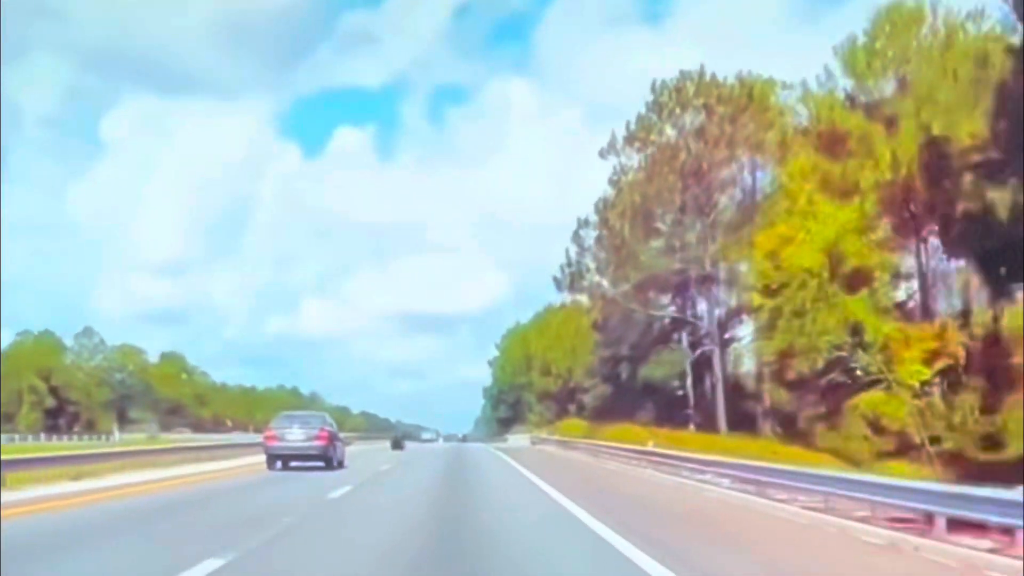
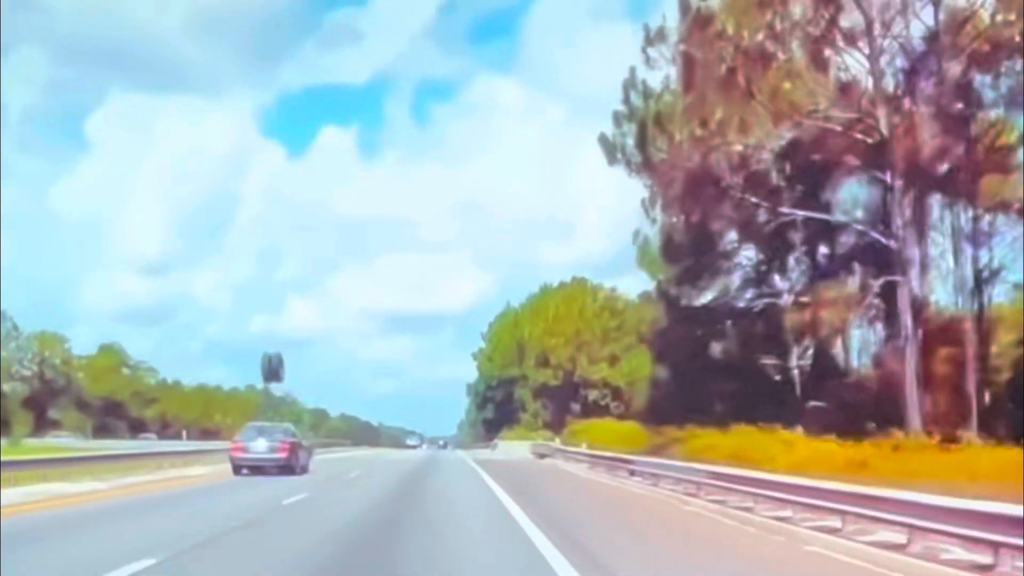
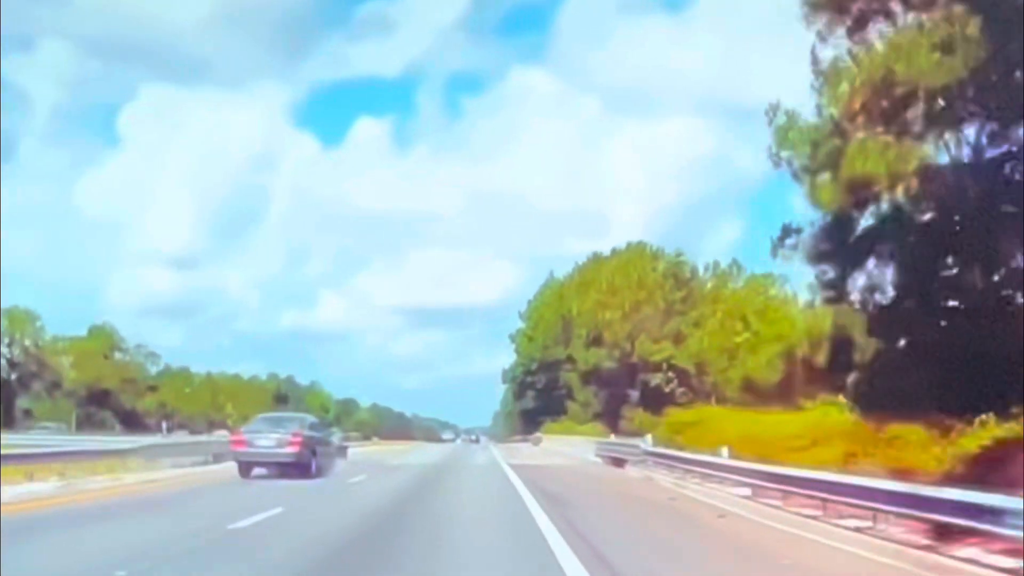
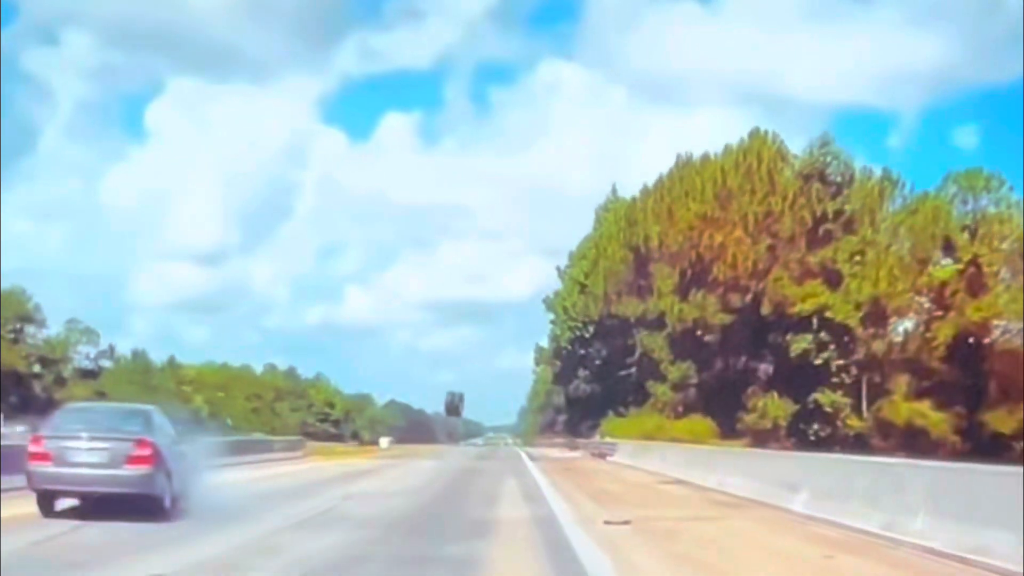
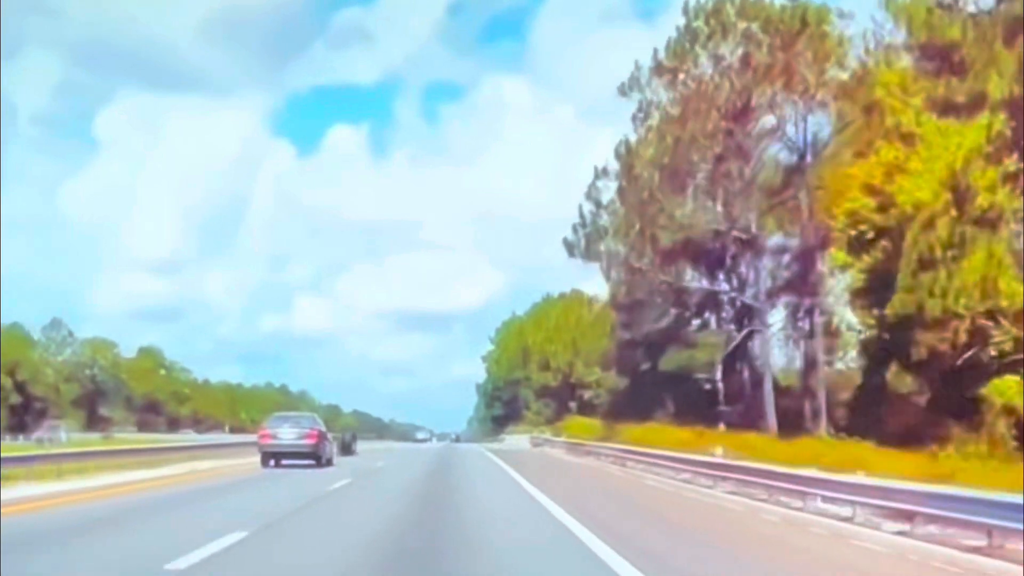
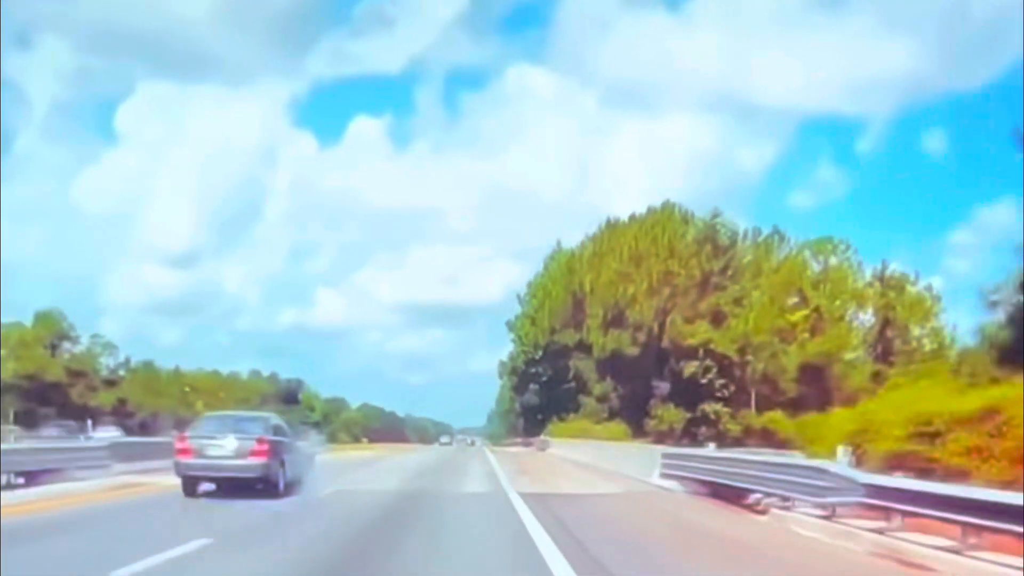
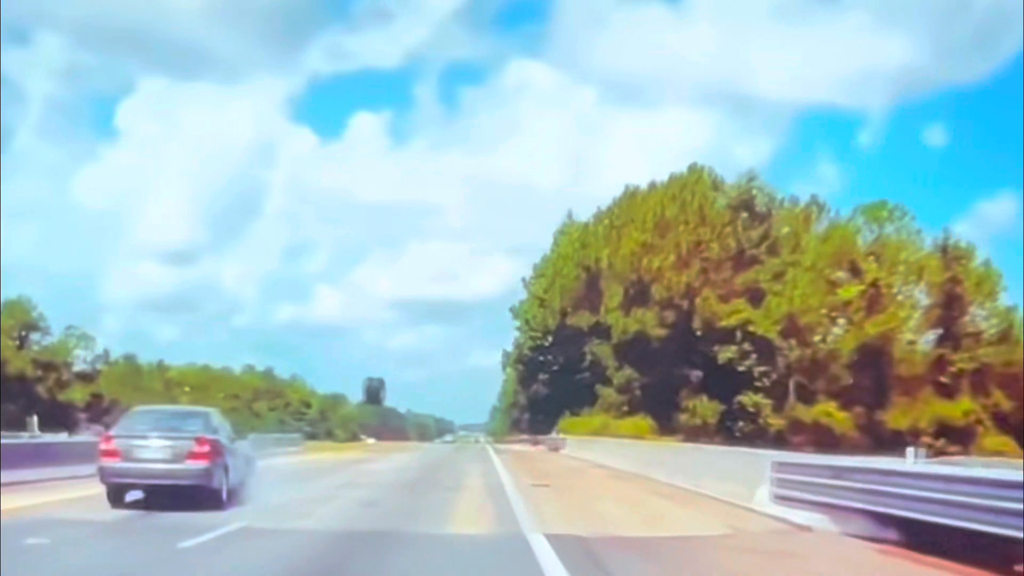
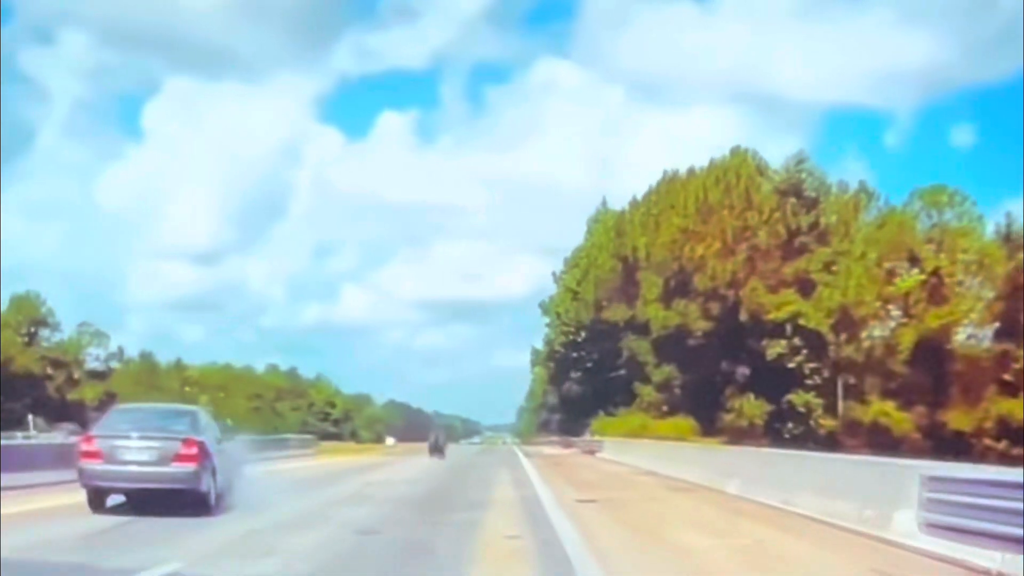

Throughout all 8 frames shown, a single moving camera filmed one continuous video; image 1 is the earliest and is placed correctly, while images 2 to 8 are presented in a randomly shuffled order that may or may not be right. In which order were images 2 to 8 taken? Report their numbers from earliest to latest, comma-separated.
5, 2, 3, 6, 7, 8, 4
